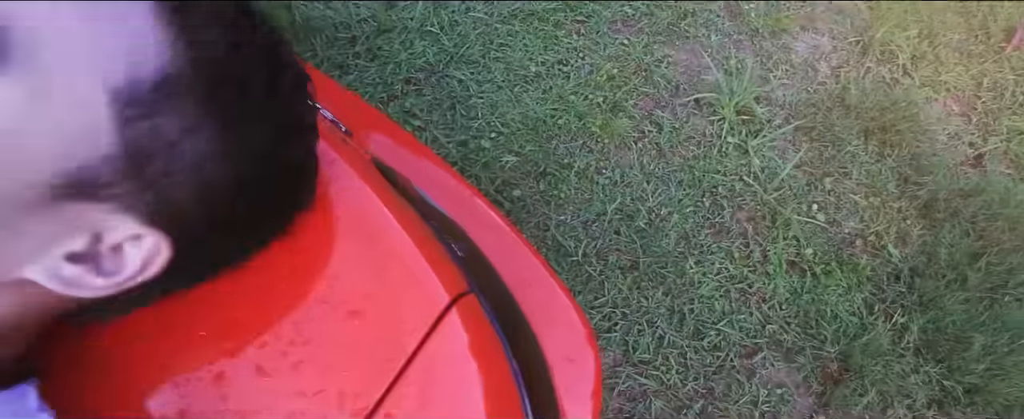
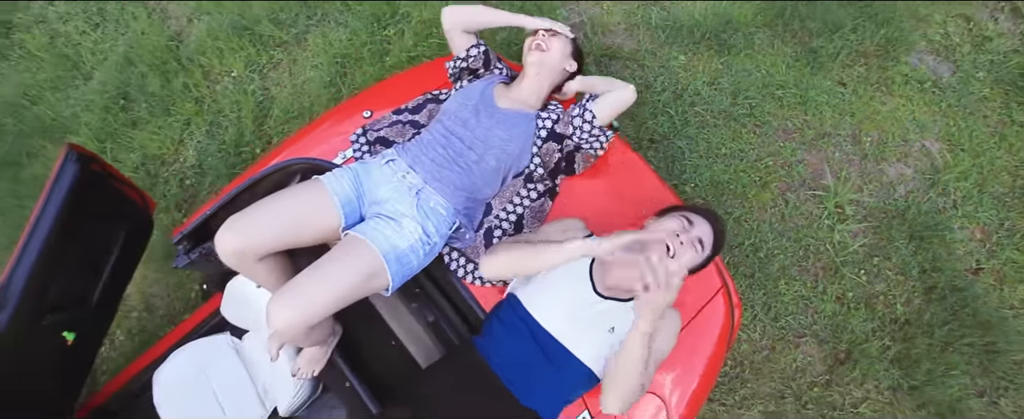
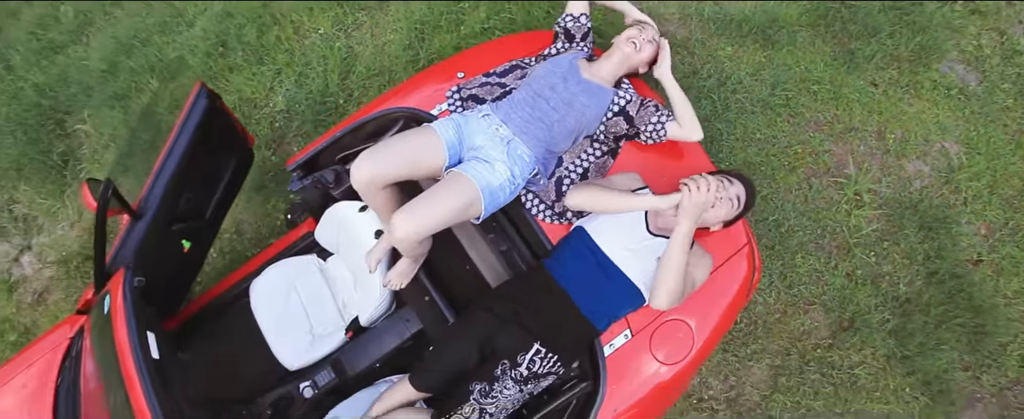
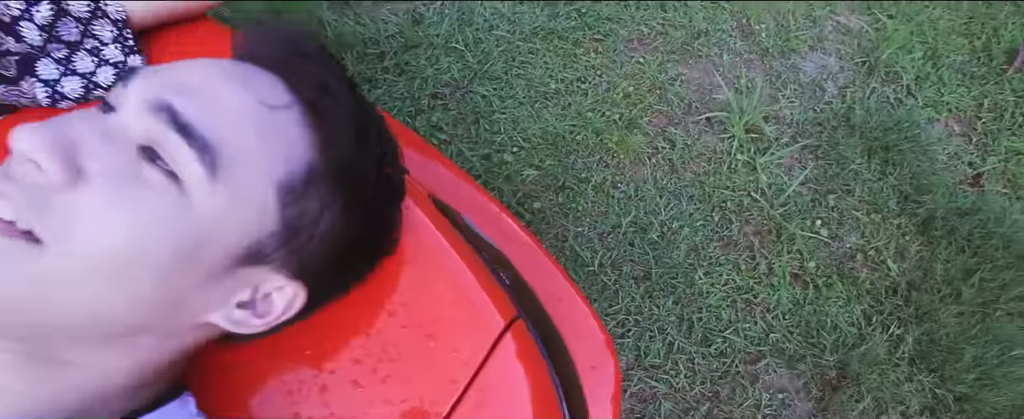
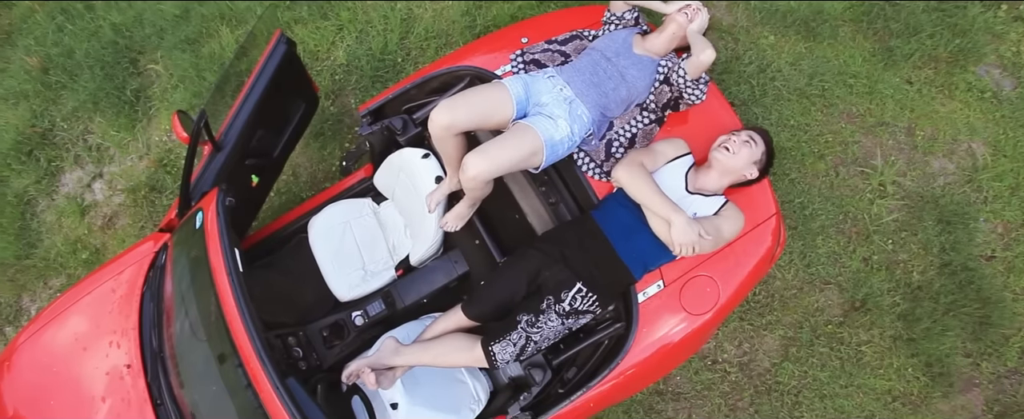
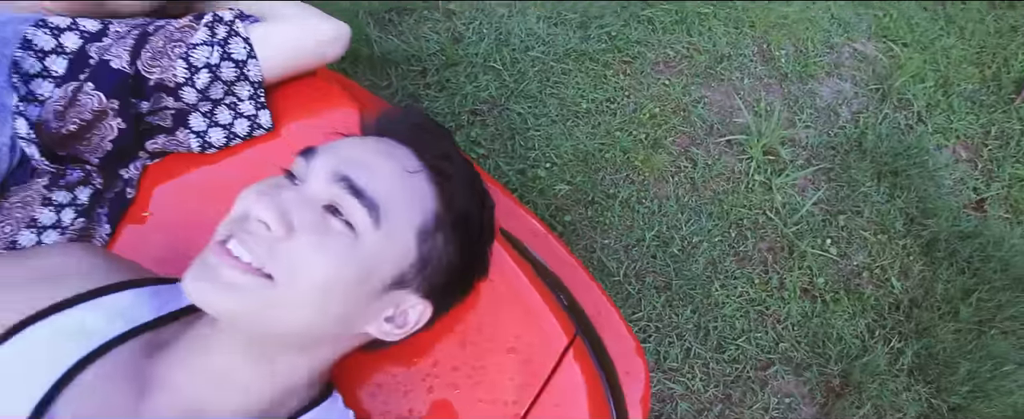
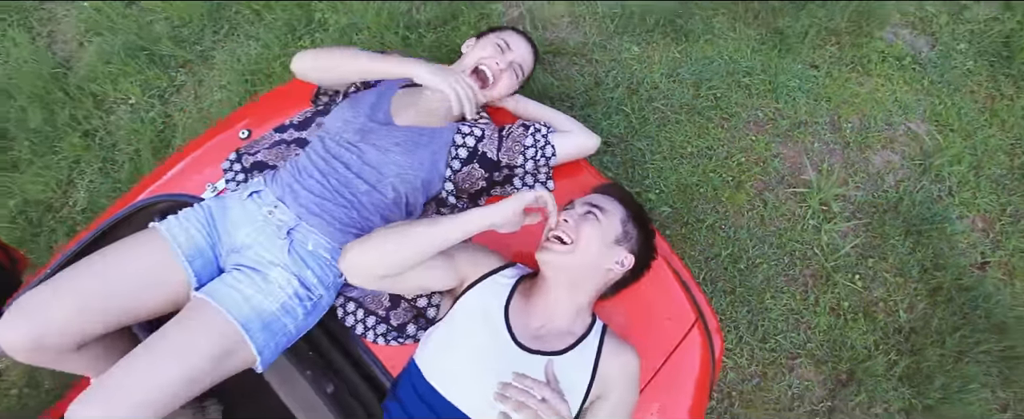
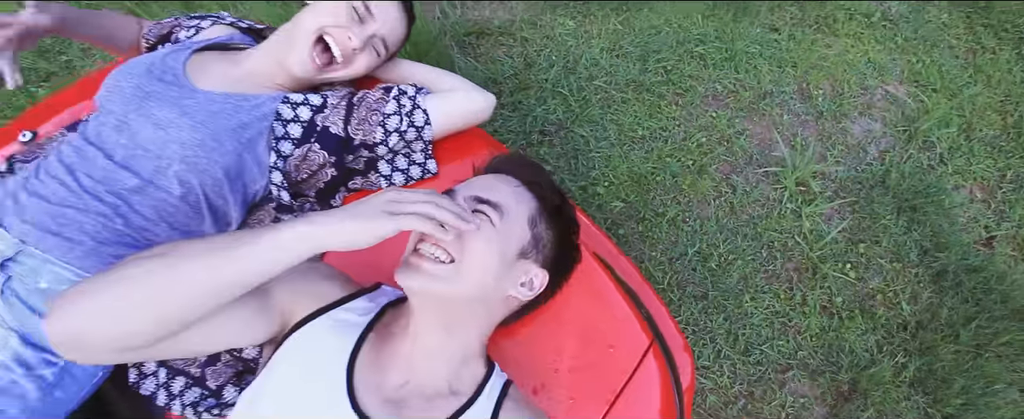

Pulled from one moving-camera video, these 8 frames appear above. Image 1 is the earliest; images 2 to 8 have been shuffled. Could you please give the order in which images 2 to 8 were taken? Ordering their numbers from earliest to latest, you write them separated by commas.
4, 6, 8, 7, 2, 3, 5
